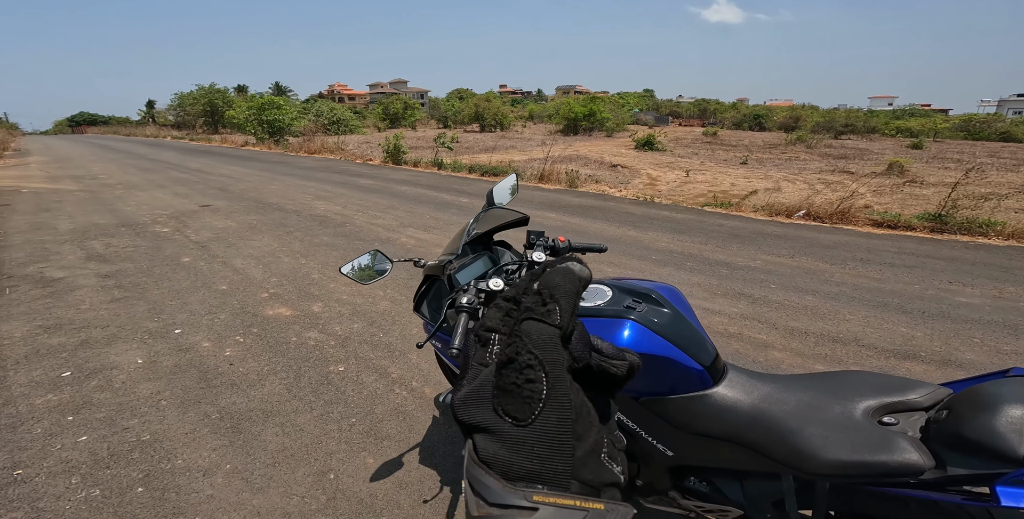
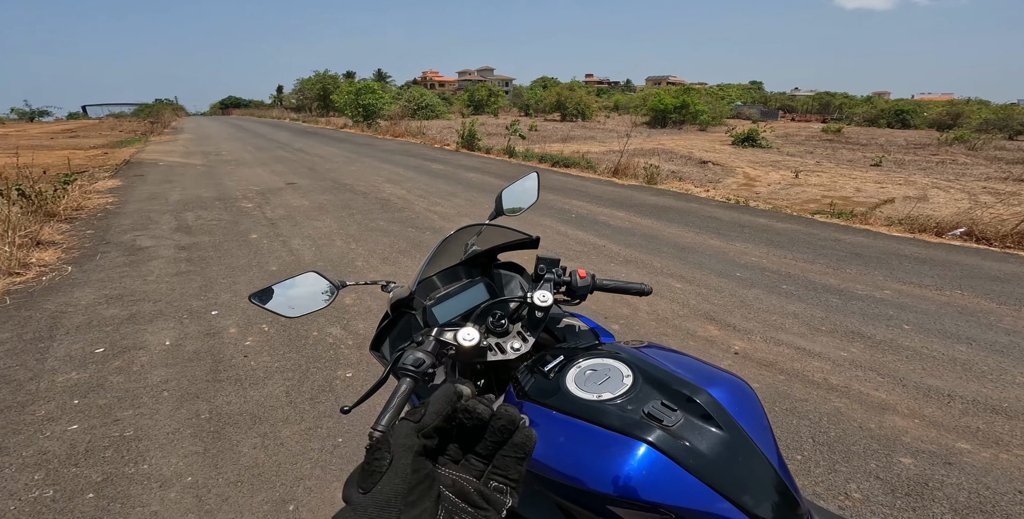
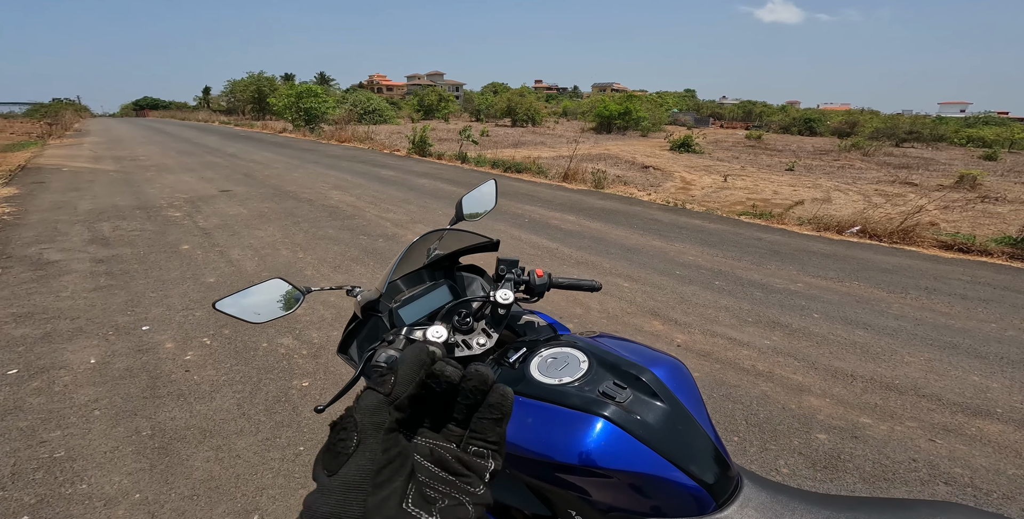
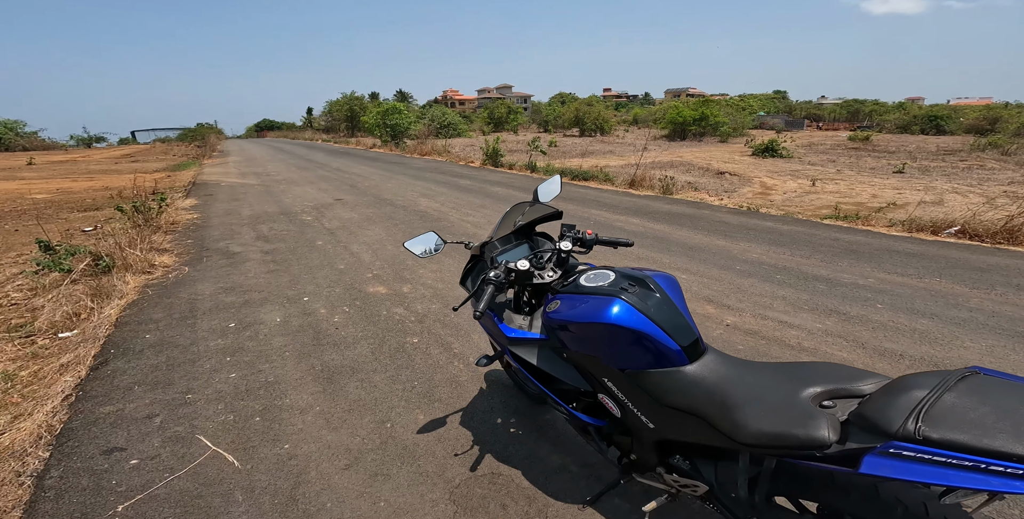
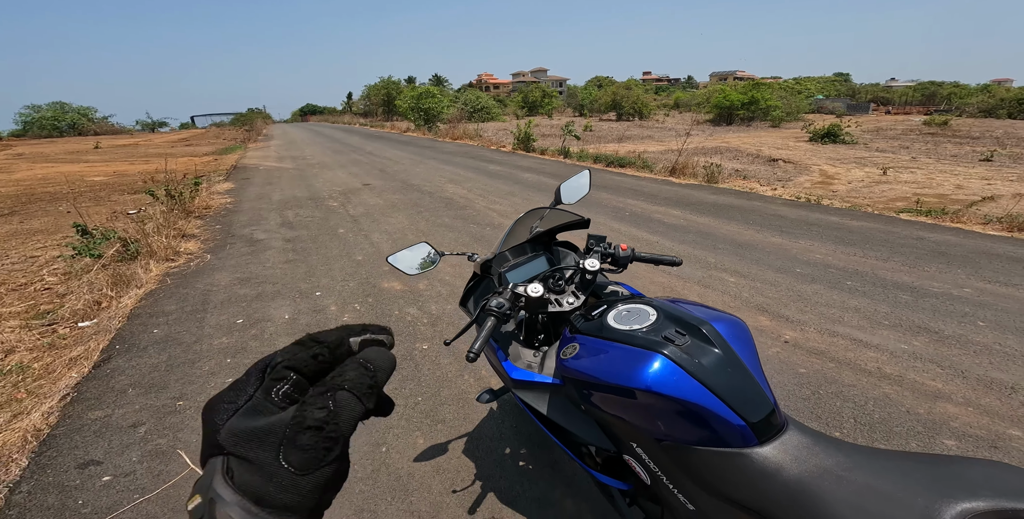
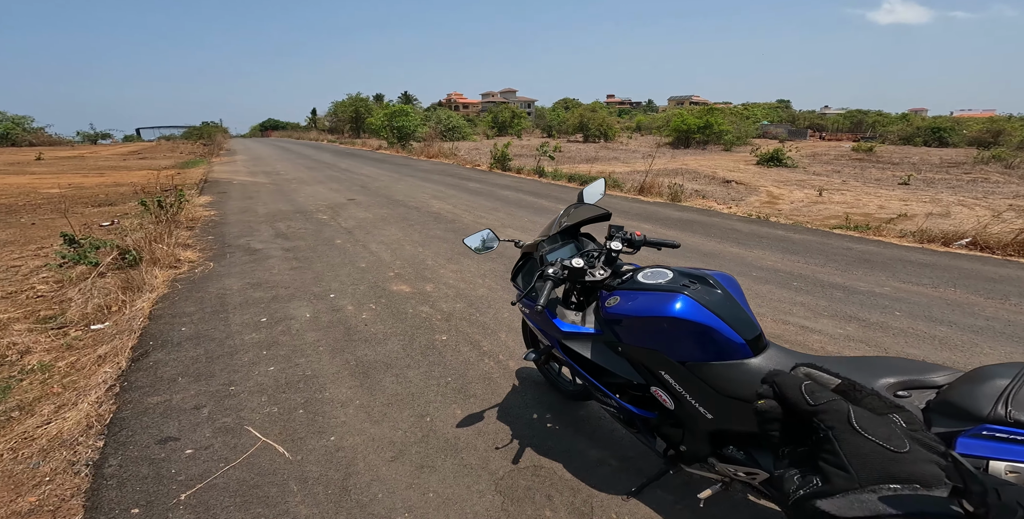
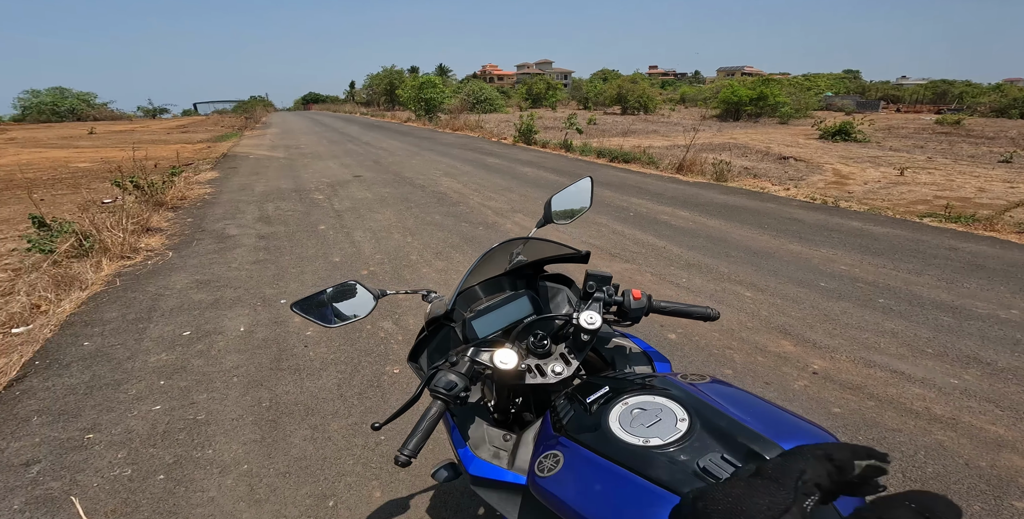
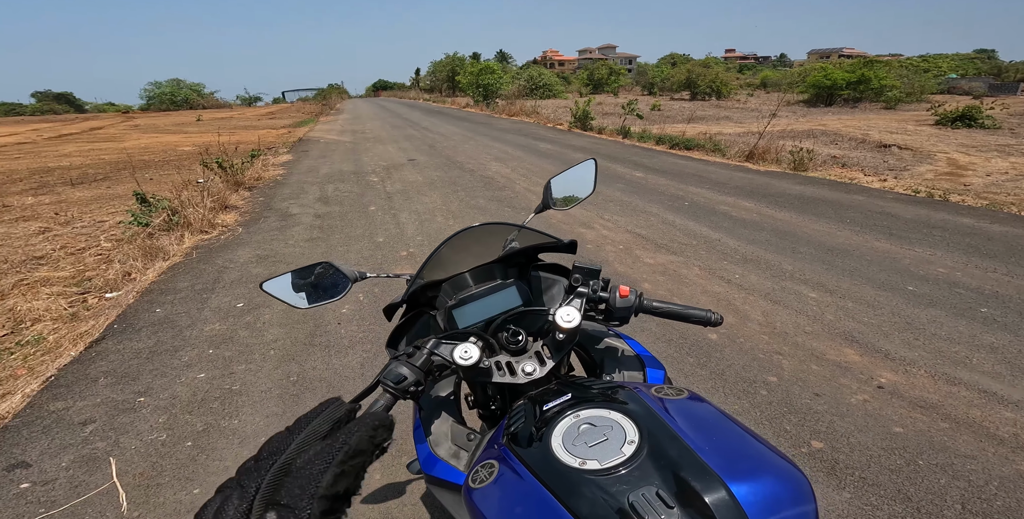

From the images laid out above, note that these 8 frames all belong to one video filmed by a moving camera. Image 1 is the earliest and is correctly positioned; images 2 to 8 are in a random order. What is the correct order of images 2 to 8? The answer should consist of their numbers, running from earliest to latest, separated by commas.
3, 2, 7, 8, 5, 4, 6
